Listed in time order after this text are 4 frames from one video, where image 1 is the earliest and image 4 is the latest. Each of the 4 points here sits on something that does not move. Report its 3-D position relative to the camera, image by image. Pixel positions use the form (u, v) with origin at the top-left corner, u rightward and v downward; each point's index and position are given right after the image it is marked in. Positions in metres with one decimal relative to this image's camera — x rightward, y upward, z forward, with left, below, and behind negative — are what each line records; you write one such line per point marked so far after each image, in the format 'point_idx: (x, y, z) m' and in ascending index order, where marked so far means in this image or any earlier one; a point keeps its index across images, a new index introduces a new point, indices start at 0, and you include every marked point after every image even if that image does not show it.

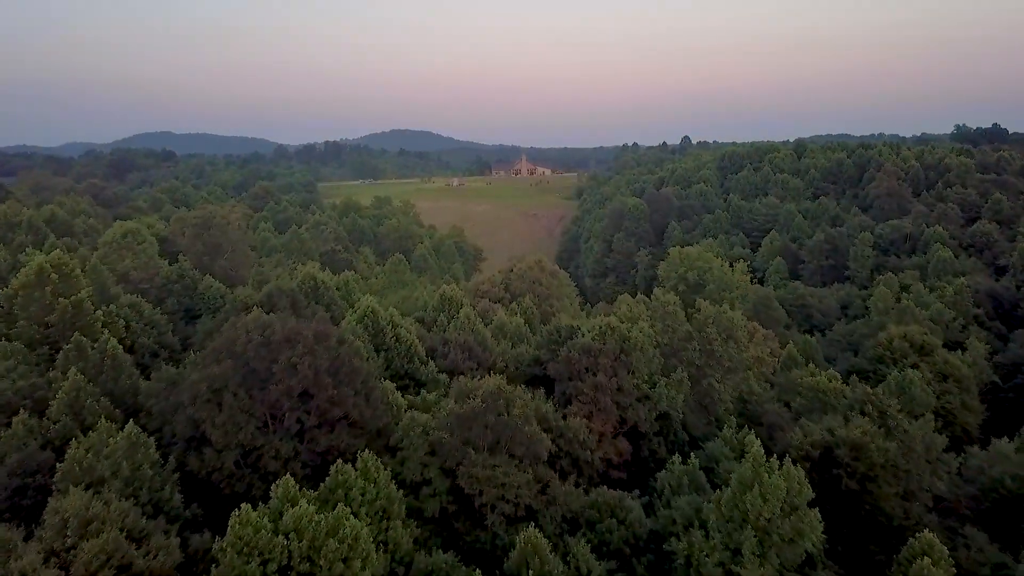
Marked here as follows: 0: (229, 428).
0: (-6.3, -3.1, +17.7) m
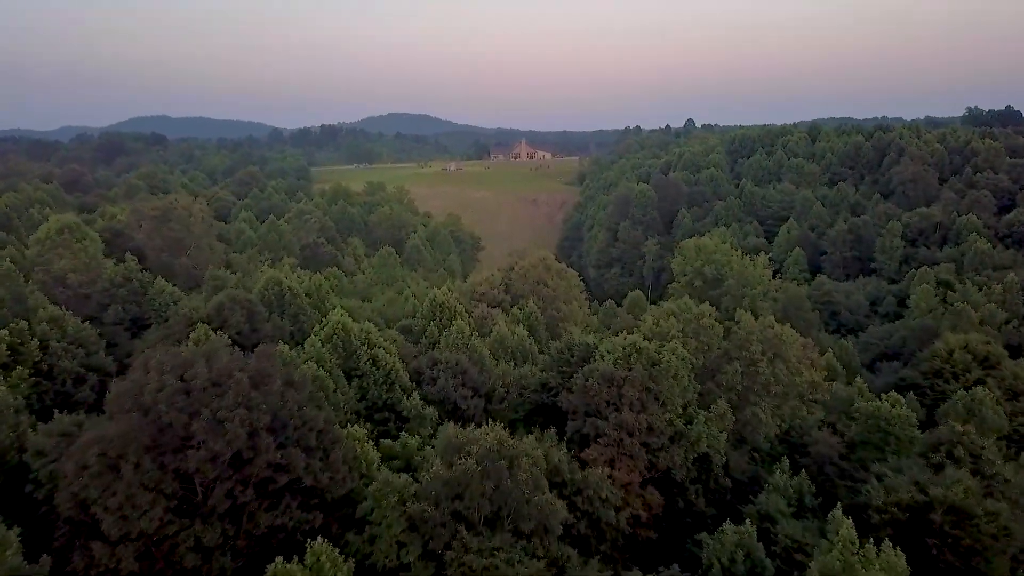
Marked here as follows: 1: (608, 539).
0: (-6.2, -3.6, +12.9) m
1: (+2.2, -5.6, +18.0) m
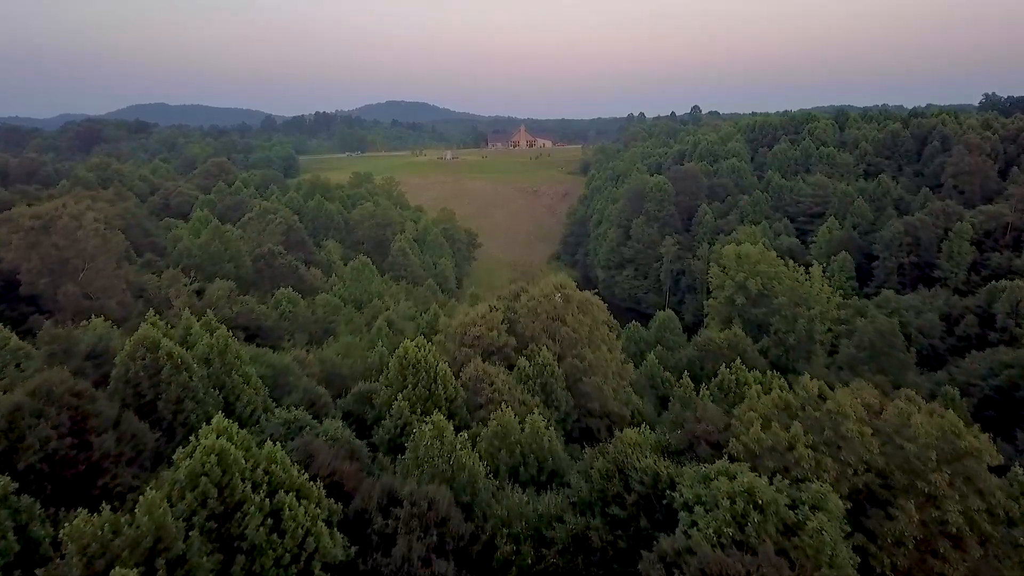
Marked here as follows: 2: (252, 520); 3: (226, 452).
0: (-5.9, -5.2, +3.3) m
1: (+2.4, -7.2, +8.5) m
2: (-3.7, -3.3, +11.9) m
3: (-4.4, -2.5, +12.6) m
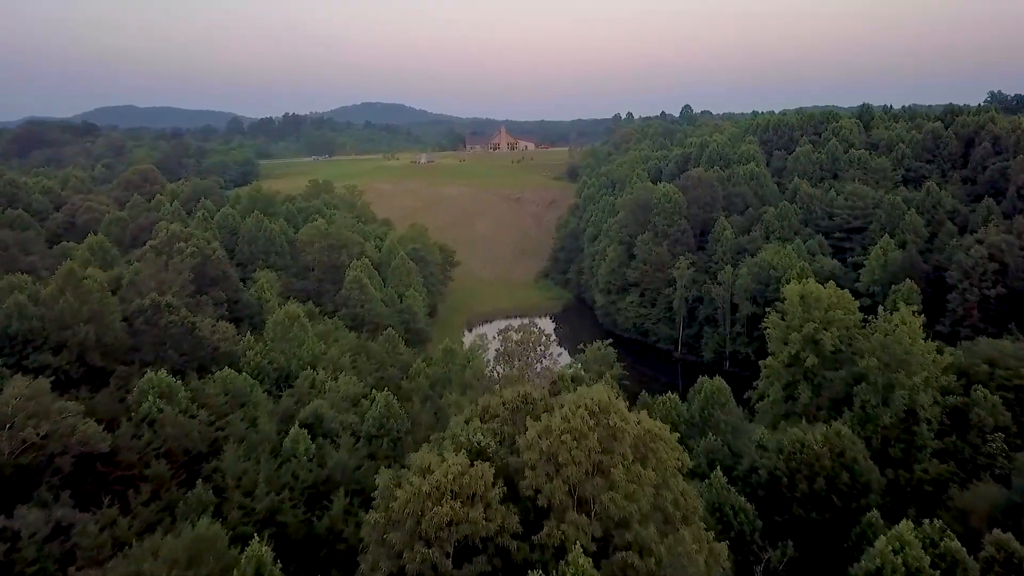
0: (-5.3, -7.4, -8.3) m
1: (+2.9, -9.3, -2.9) m
2: (-3.4, -5.5, +0.3) m
3: (-4.1, -4.7, +1.0) m
